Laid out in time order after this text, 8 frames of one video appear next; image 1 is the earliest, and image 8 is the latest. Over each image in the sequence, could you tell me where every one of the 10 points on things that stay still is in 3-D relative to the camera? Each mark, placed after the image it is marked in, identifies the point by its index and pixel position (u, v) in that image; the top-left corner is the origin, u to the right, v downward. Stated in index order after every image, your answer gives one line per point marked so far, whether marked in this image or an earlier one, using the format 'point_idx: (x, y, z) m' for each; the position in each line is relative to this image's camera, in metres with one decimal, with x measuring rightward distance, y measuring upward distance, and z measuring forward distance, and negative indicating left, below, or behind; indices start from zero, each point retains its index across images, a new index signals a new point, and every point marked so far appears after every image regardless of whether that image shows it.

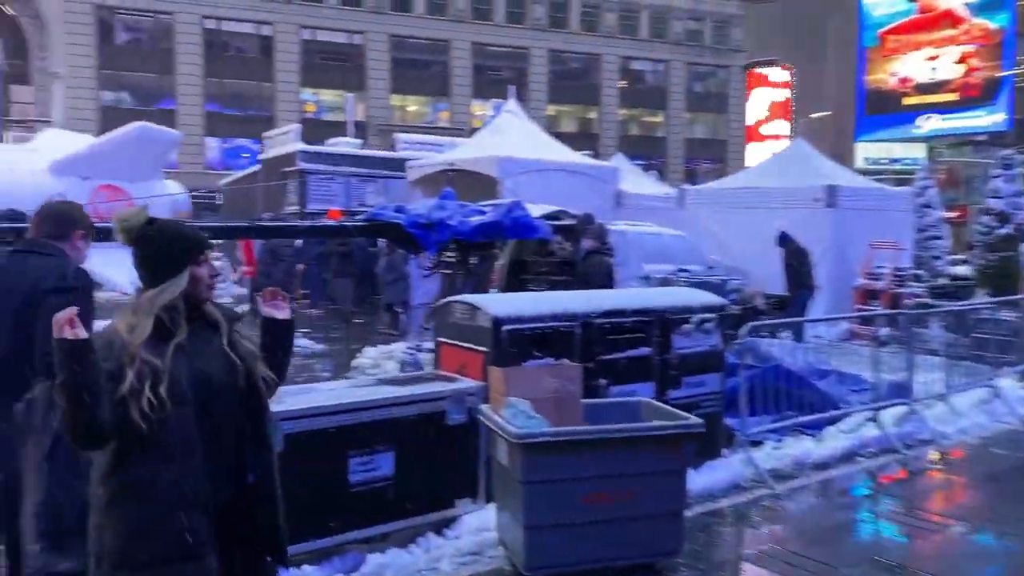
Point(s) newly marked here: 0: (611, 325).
0: (+0.6, -0.2, +5.0) m
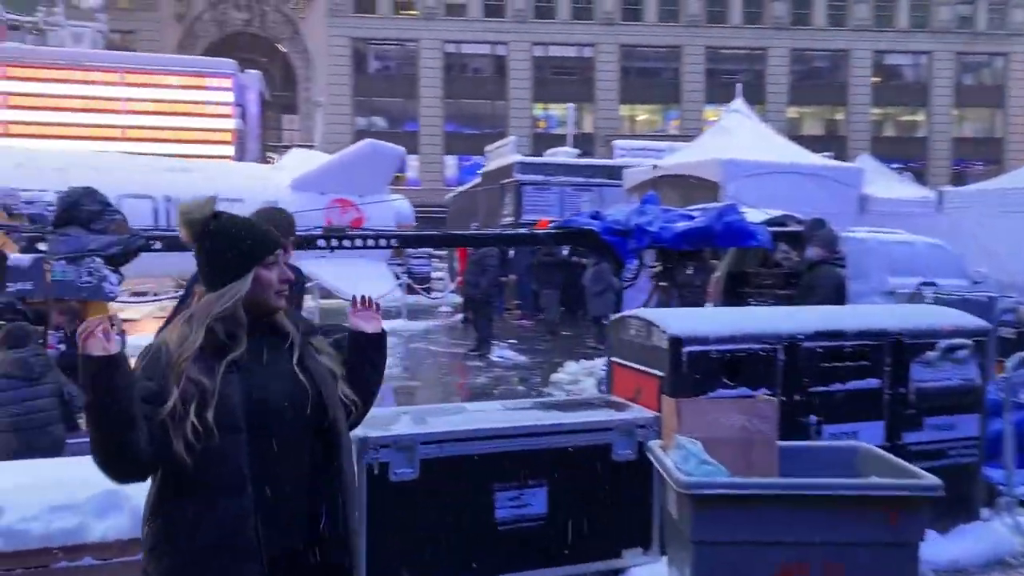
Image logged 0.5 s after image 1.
0: (+1.6, -0.3, +4.1) m
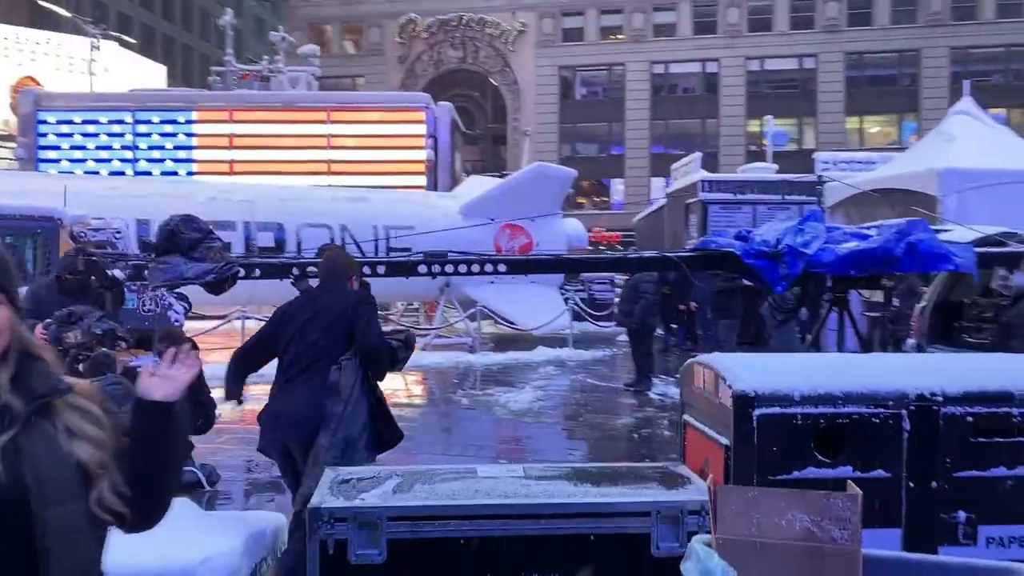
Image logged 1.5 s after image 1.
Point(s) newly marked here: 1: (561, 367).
0: (+1.7, -0.5, +2.9) m
1: (+0.8, -1.2, +12.7) m
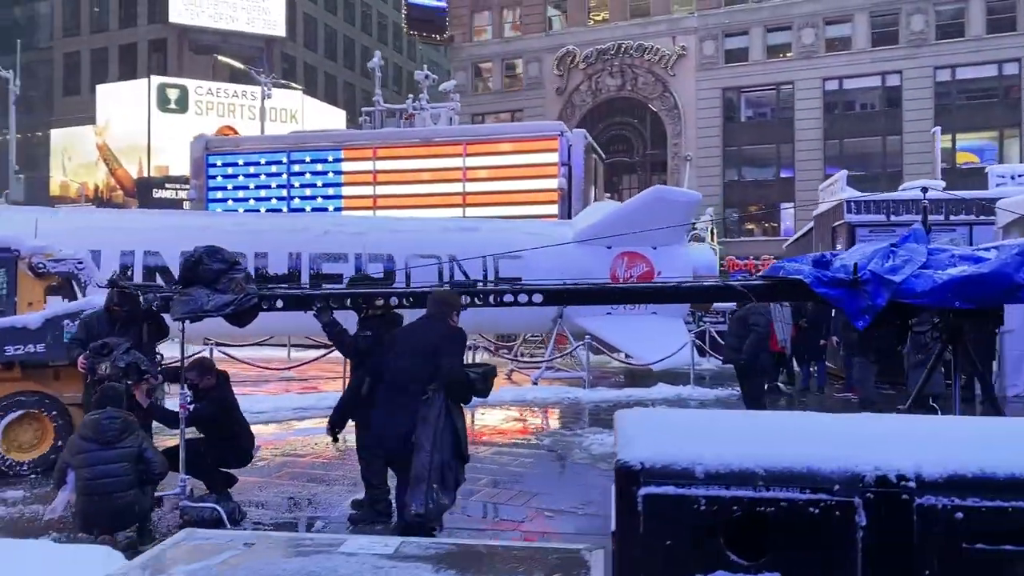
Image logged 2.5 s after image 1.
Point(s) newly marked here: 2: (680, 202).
0: (+1.2, -0.6, +2.0) m
1: (+2.4, -1.7, +11.7) m
2: (+2.8, +1.4, +13.2) m
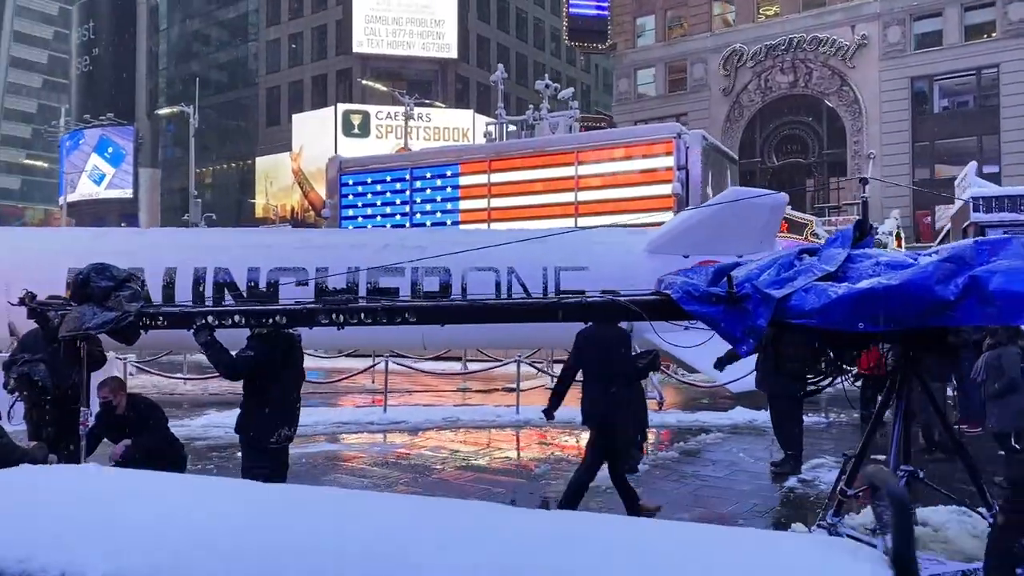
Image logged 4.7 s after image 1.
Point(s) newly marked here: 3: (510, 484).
0: (-0.6, -0.6, +1.3) m
1: (+3.0, -1.9, +10.4) m
2: (+3.7, +1.2, +11.9) m
3: (0.0, -1.8, +7.5) m
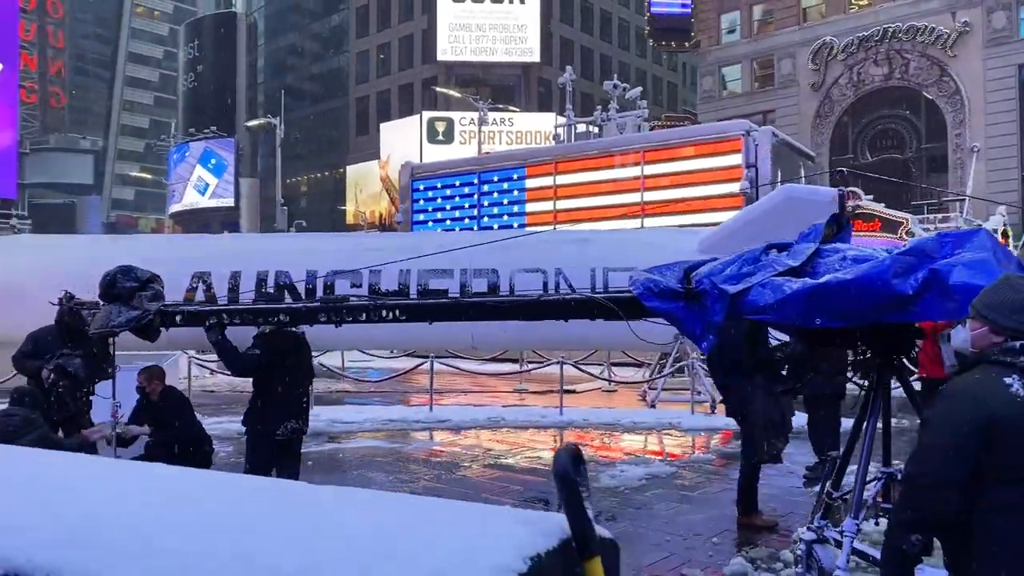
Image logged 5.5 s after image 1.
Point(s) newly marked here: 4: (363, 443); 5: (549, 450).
0: (-1.1, -0.6, +1.5) m
1: (+3.5, -1.9, +10.1) m
2: (+4.4, +1.2, +11.5) m
3: (+0.2, -1.8, +7.6) m
4: (-1.8, -1.9, +9.8) m
5: (+0.4, -1.9, +9.2) m
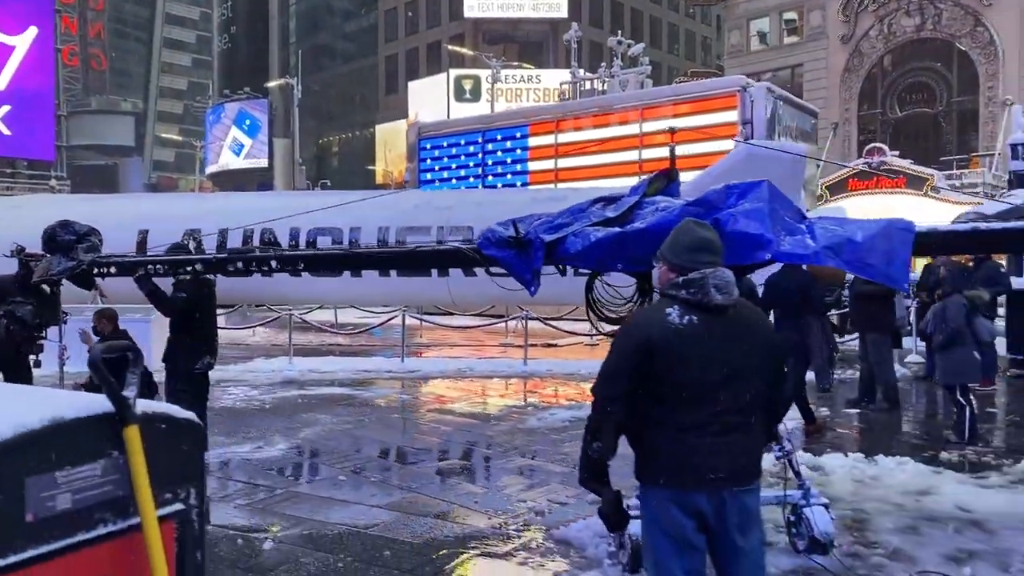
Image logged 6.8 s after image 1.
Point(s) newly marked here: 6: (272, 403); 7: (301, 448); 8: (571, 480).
0: (-2.1, -0.4, +2.0) m
1: (+3.0, -1.3, +10.4) m
2: (+3.9, +1.8, +11.6) m
3: (-0.5, -1.4, +8.0) m
4: (-2.4, -1.3, +10.3) m
5: (-0.2, -1.3, +9.7) m
6: (-2.8, -1.3, +9.3) m
7: (-1.8, -1.4, +7.0) m
8: (+0.4, -1.4, +5.9) m
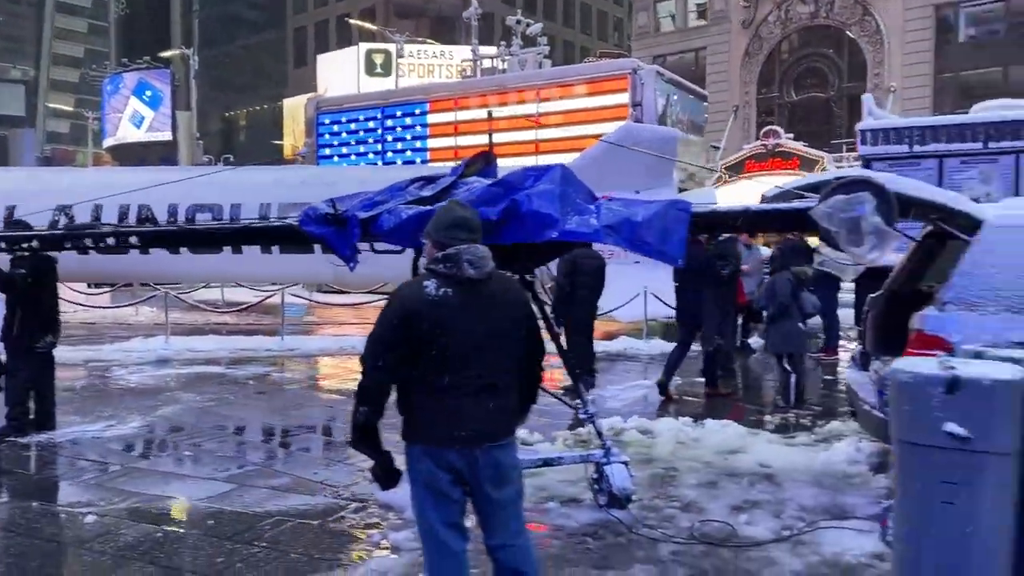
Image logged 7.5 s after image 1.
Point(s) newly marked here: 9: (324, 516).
0: (-2.8, -0.4, +2.0) m
1: (+1.4, -1.0, +10.9) m
2: (+2.2, +2.2, +12.0) m
3: (-1.9, -1.1, +8.2) m
4: (-4.0, -1.0, +10.3) m
5: (-1.7, -1.0, +9.8) m
6: (-4.3, -1.1, +9.2) m
7: (-3.1, -1.2, +7.0) m
8: (-0.7, -1.2, +6.1) m
9: (-1.1, -1.3, +4.6) m
